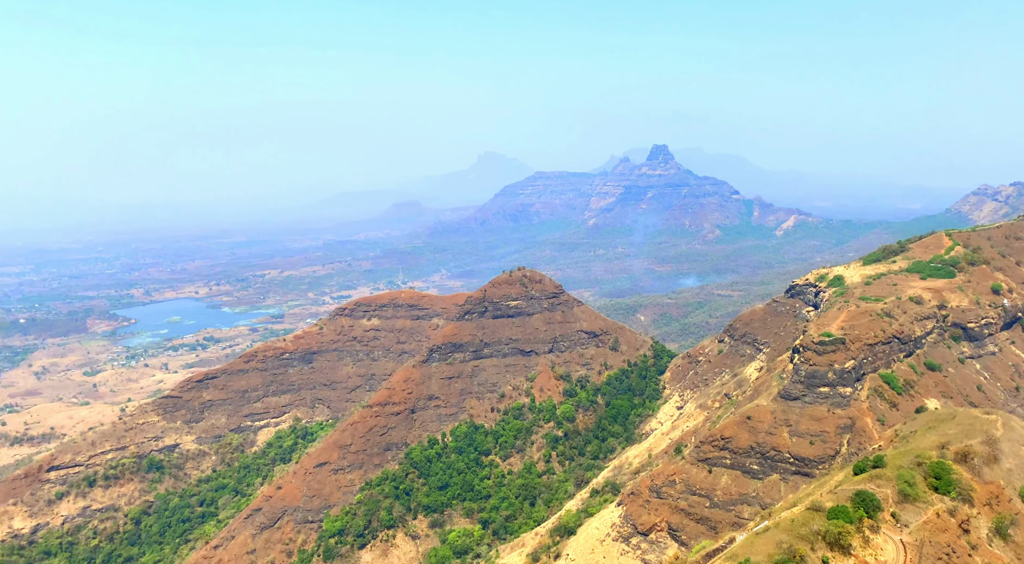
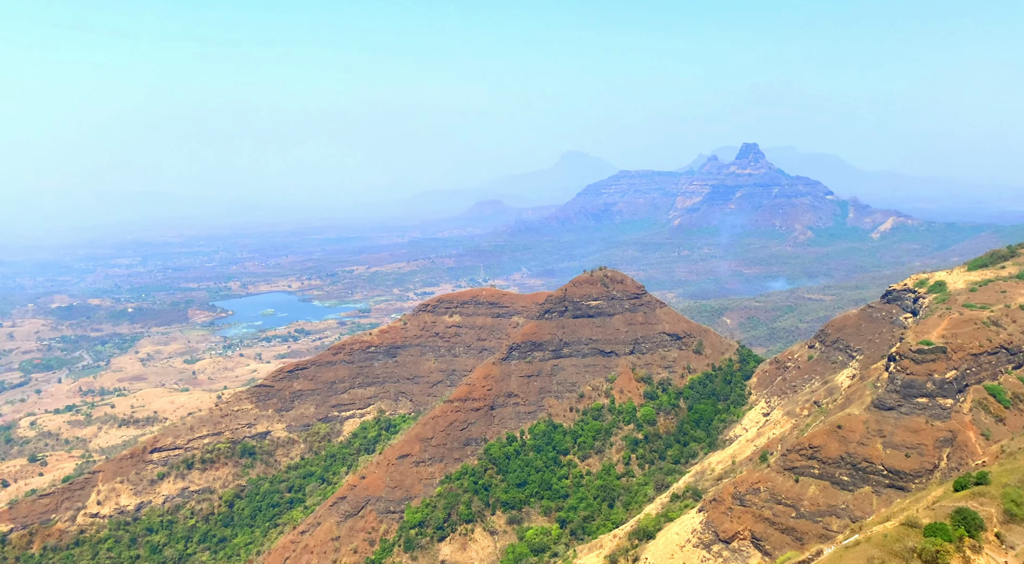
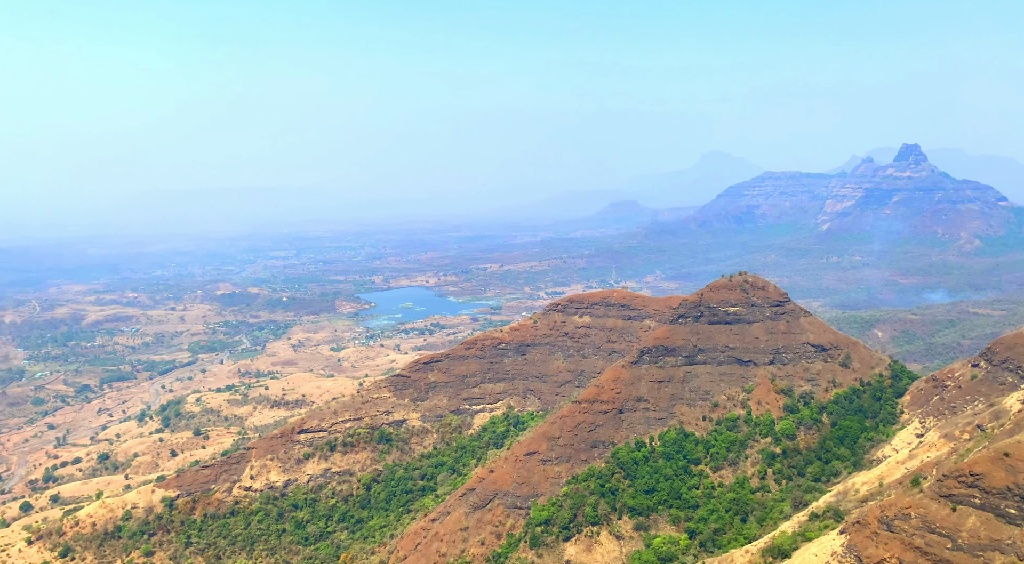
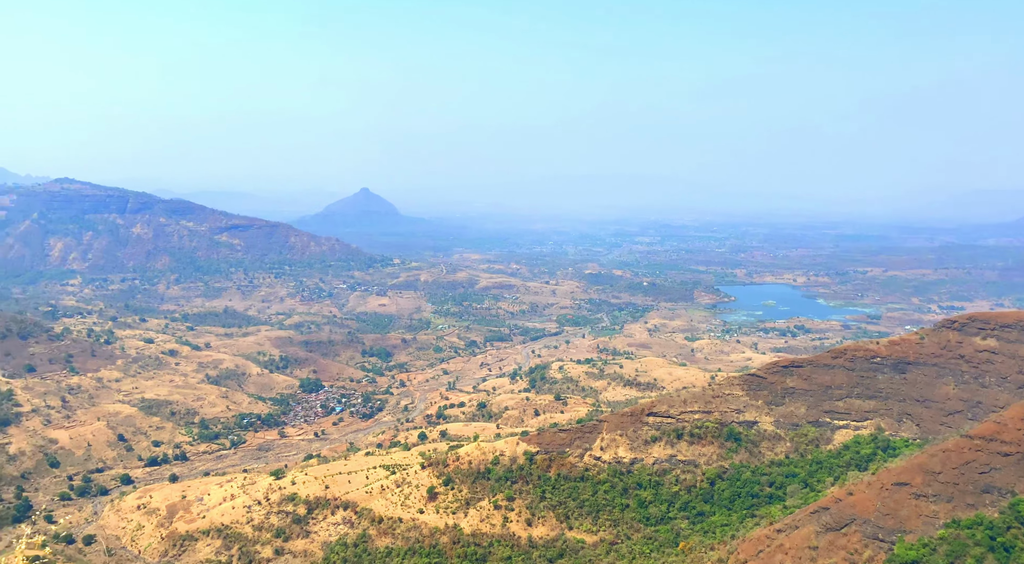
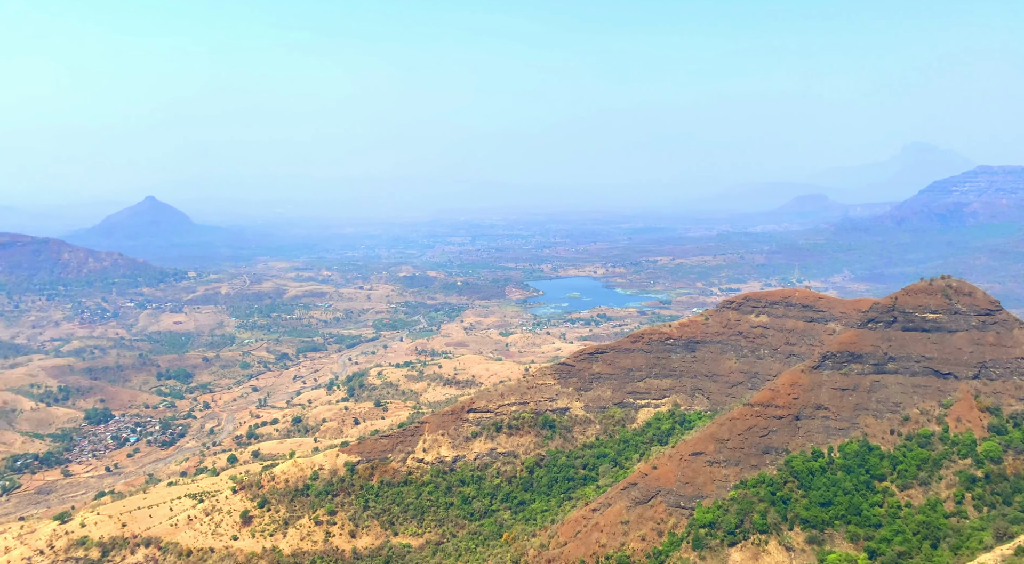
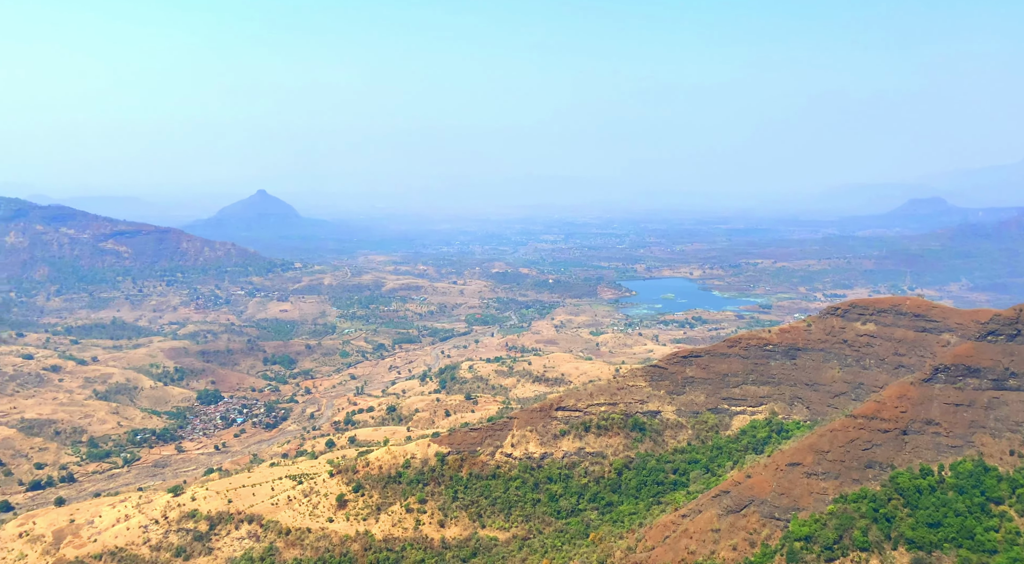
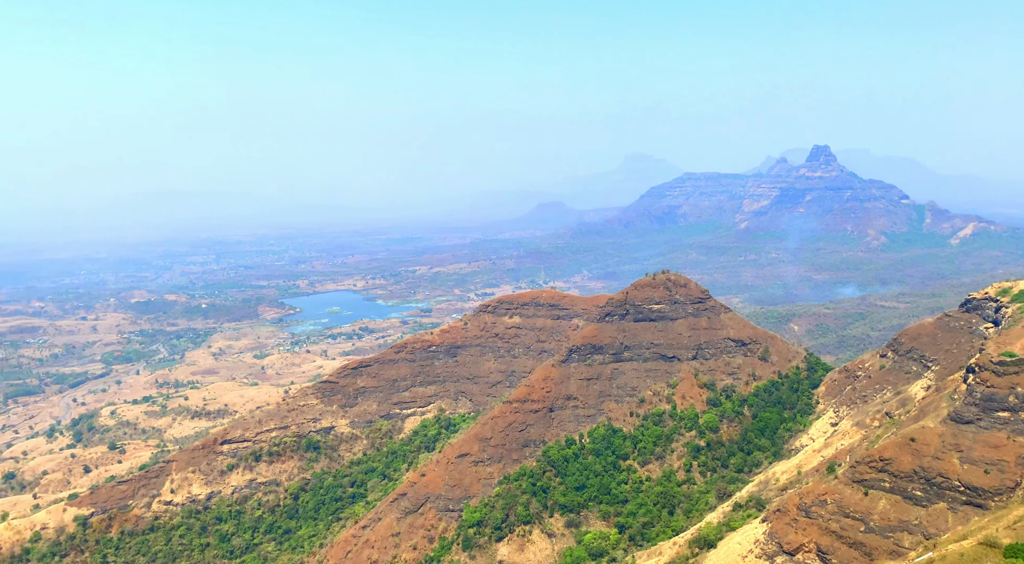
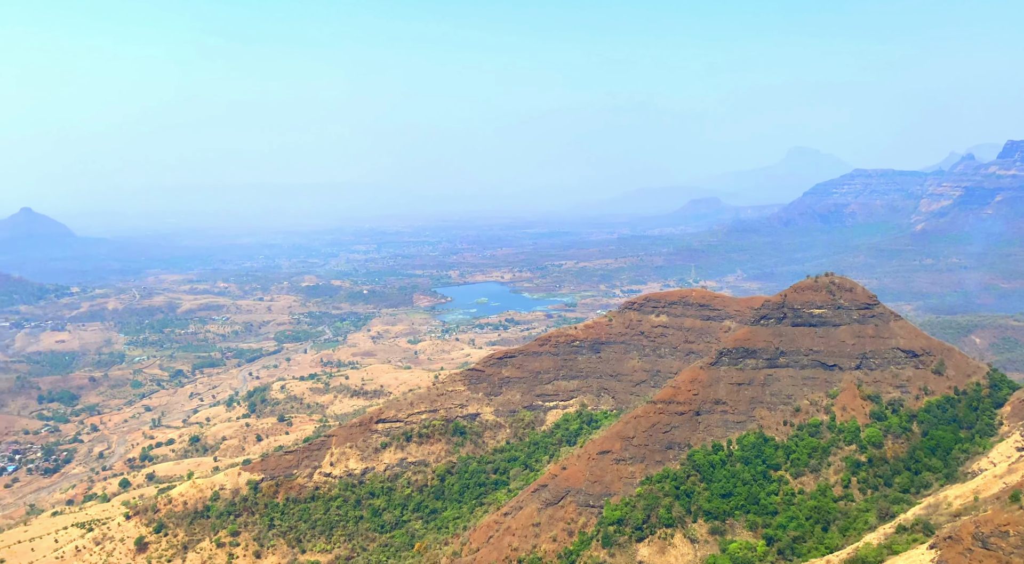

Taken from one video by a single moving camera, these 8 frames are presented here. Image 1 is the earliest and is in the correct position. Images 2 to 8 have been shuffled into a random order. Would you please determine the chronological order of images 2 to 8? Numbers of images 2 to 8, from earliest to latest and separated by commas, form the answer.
2, 7, 3, 8, 5, 6, 4
